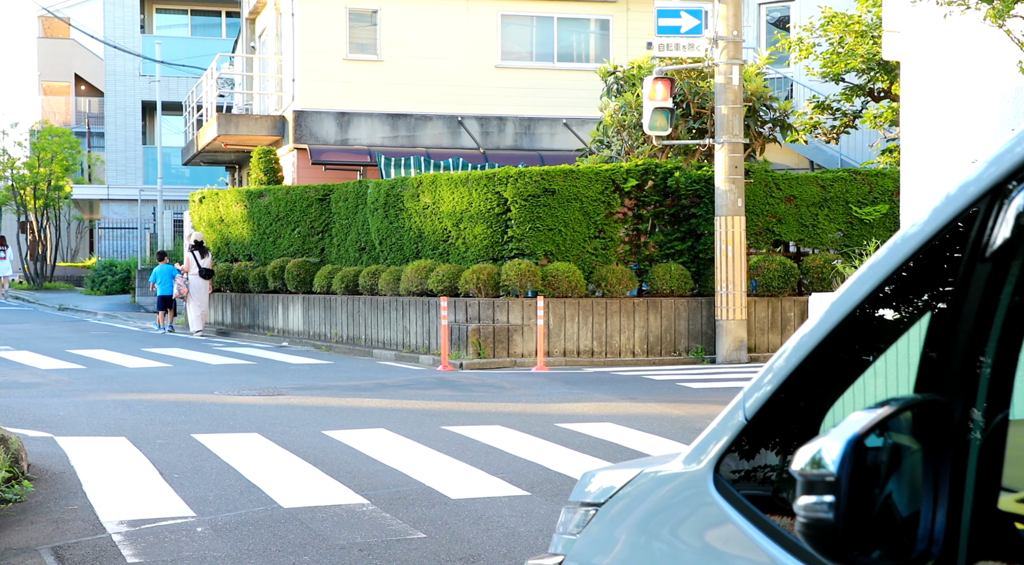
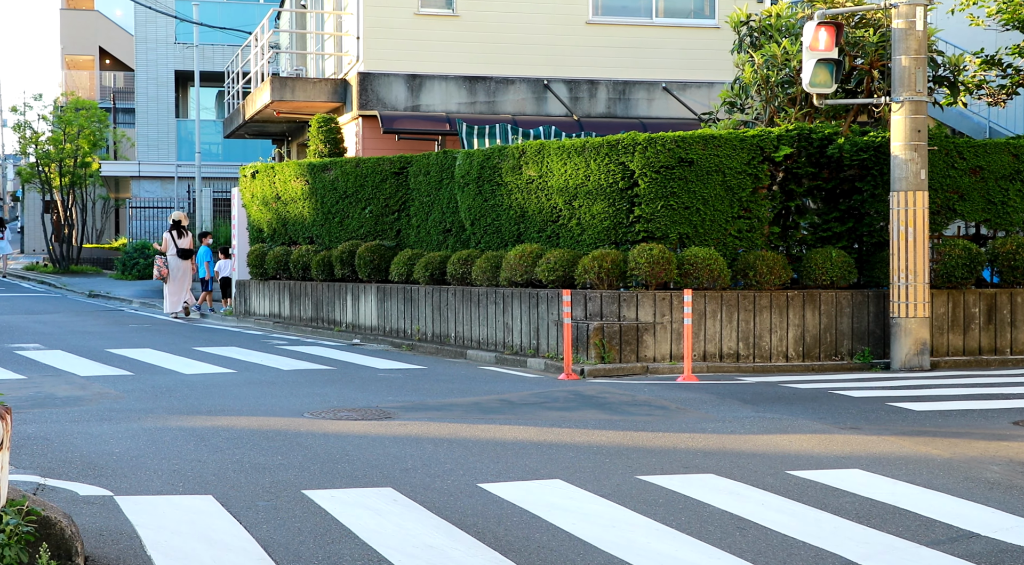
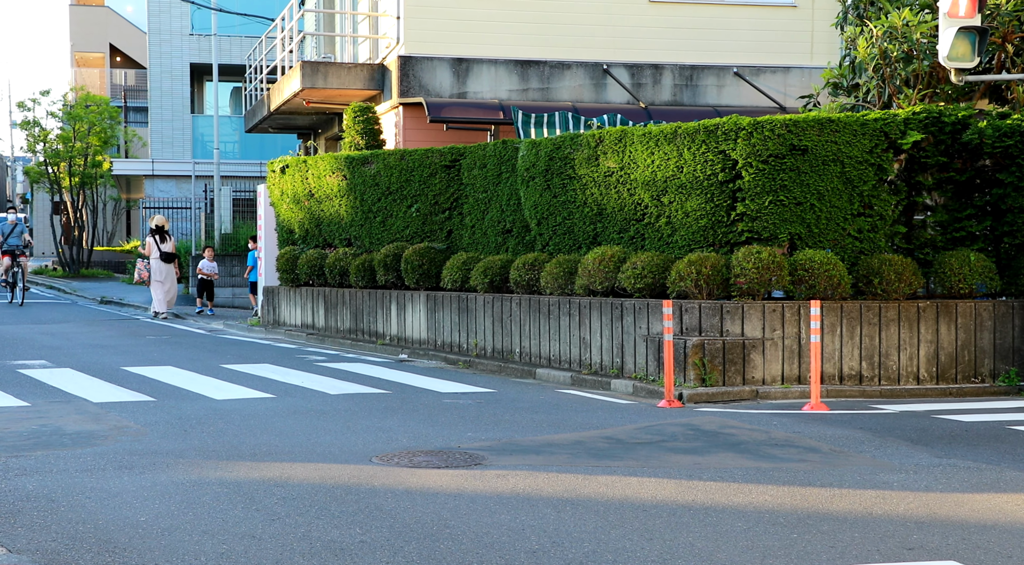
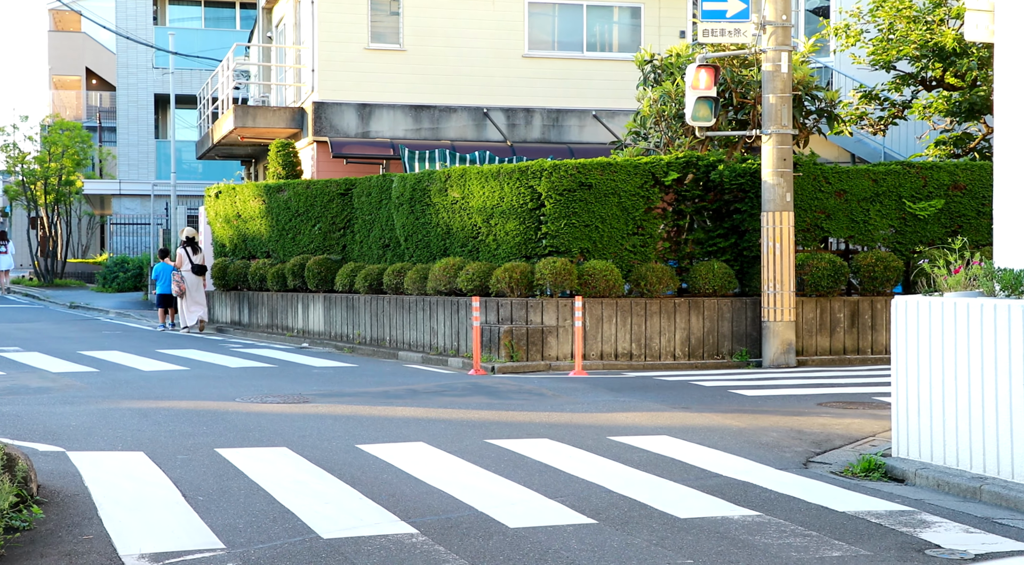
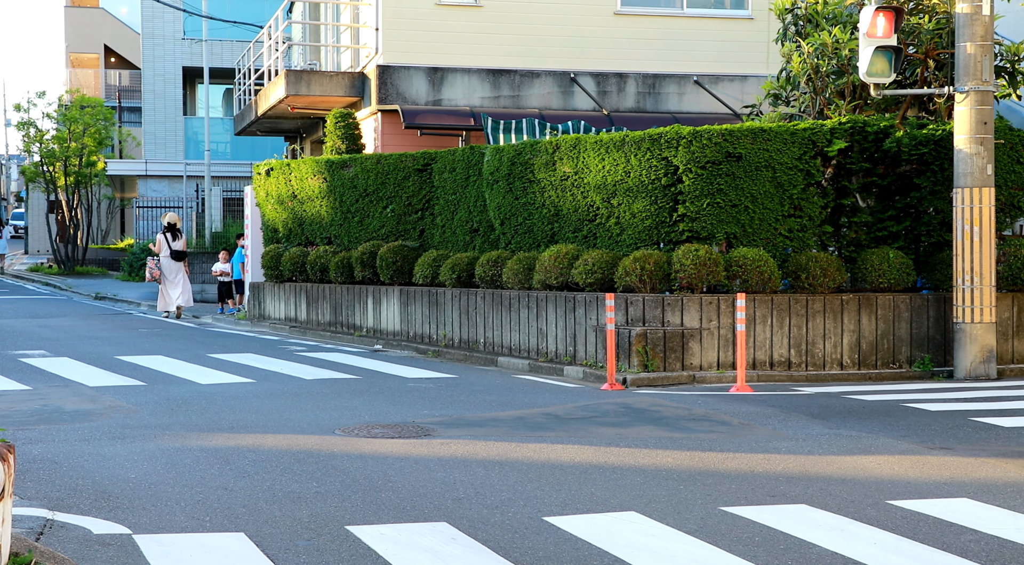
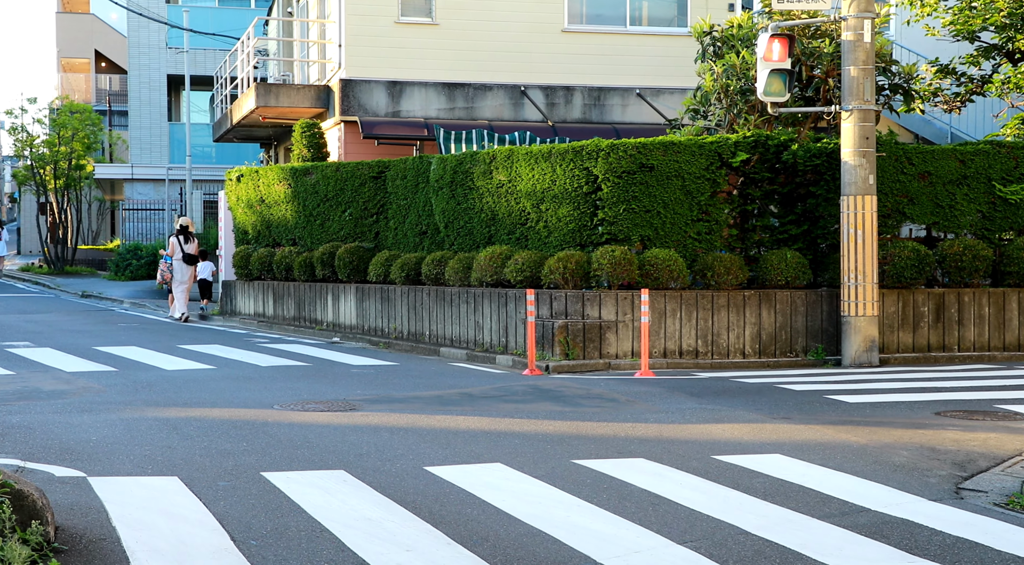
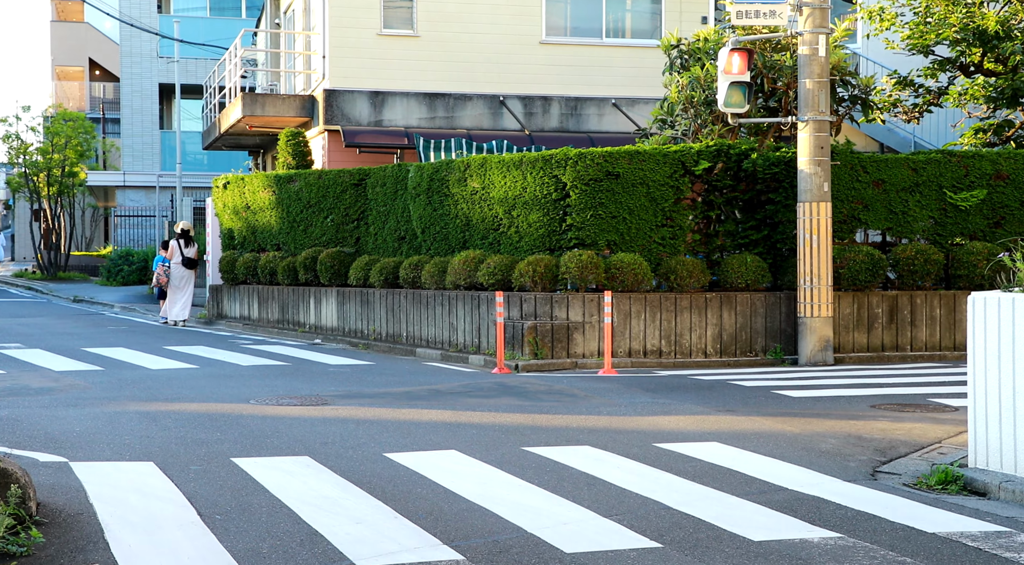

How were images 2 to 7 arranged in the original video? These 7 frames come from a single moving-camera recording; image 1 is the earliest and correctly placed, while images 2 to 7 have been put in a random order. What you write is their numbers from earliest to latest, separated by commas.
4, 7, 6, 2, 5, 3
